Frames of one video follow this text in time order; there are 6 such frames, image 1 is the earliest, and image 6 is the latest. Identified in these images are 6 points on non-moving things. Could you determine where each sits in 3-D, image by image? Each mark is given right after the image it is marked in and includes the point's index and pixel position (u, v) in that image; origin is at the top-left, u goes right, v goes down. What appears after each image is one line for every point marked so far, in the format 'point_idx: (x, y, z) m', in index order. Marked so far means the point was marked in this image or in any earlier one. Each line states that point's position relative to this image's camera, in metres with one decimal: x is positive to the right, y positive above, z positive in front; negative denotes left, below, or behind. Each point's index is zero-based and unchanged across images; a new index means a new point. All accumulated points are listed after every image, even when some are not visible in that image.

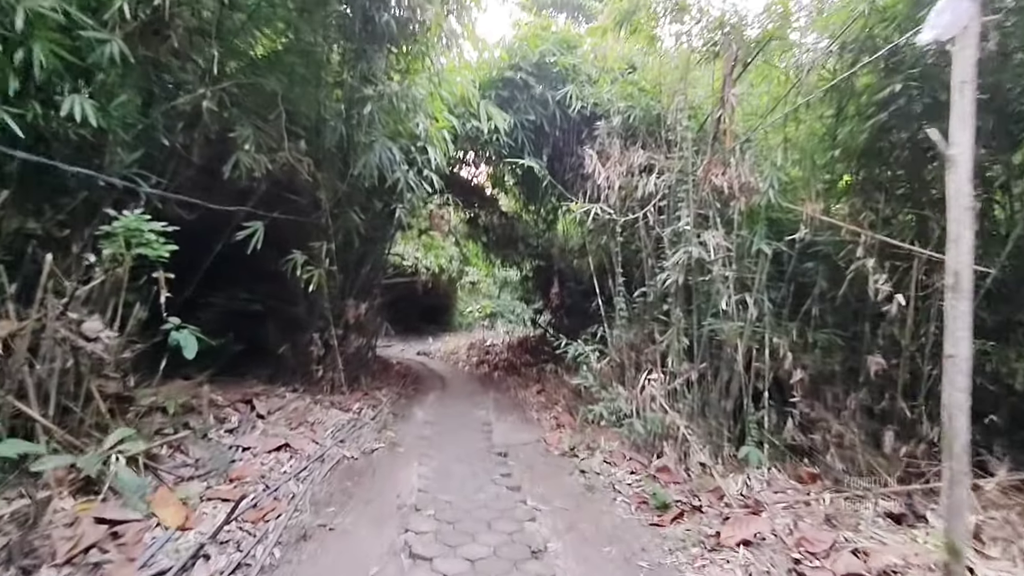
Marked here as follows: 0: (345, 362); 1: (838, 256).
0: (-1.0, -0.5, +4.8) m
1: (+1.5, +0.1, +3.5) m
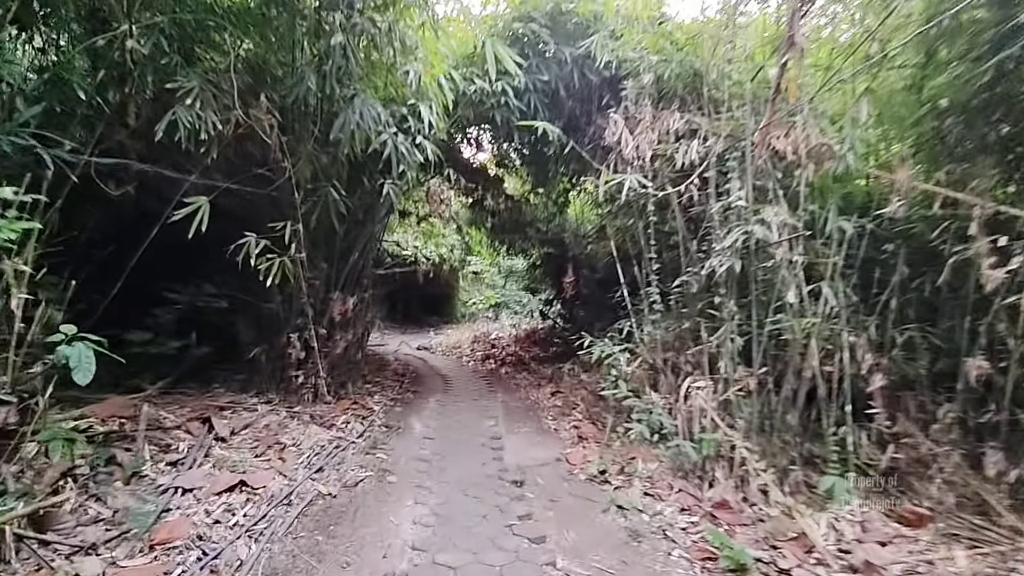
0: (-1.0, -0.4, +4.2) m
1: (+1.5, +0.2, +2.8) m
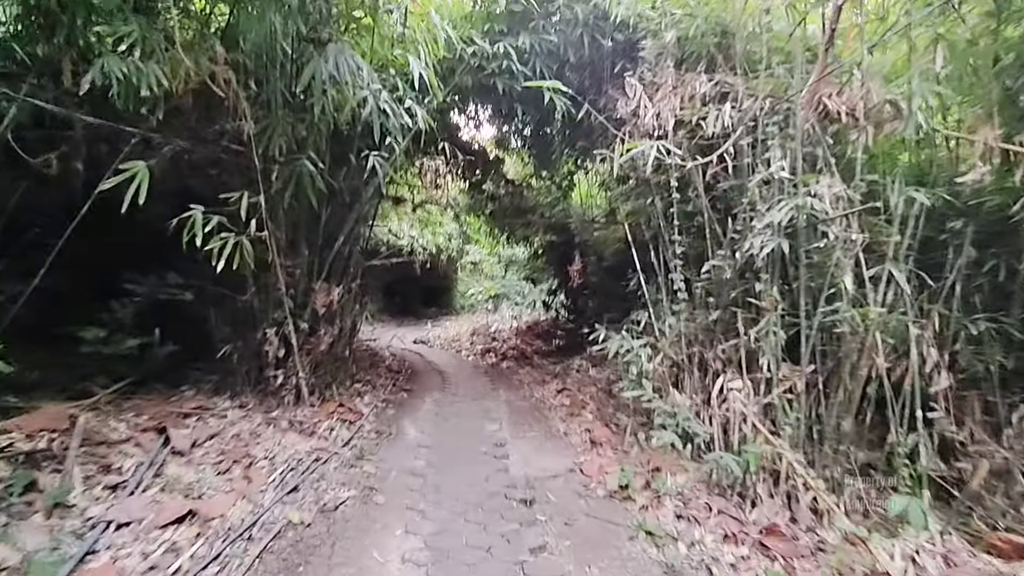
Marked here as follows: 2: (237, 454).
0: (-0.9, -0.4, +3.7) m
1: (+1.5, +0.2, +2.4) m
2: (-0.9, -0.5, +2.6) m
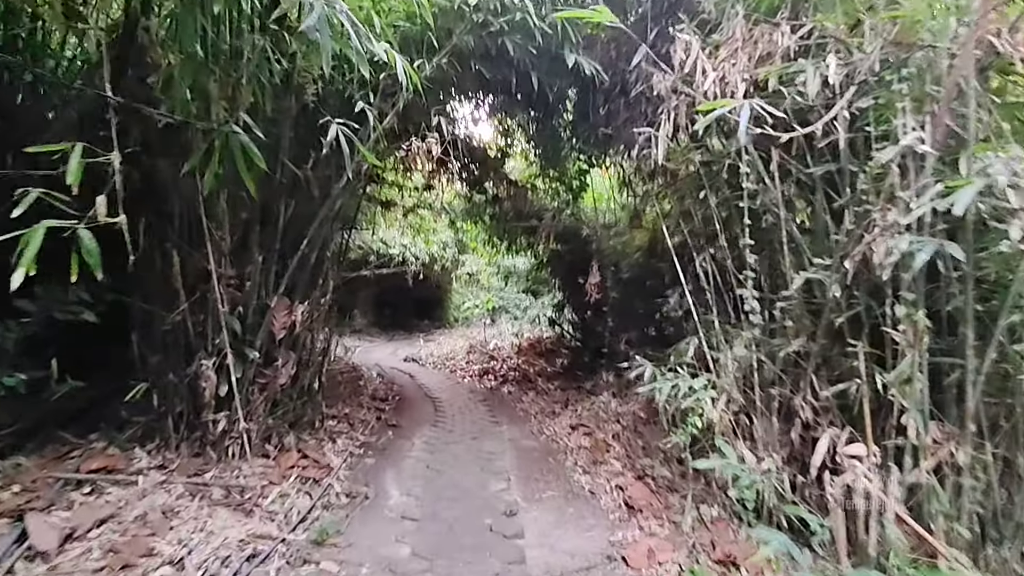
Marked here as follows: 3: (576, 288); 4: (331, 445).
0: (-0.9, -0.4, +2.9) m
1: (+1.6, +0.2, +1.6) m
2: (-0.9, -0.6, +1.7) m
3: (+0.5, 0.0, +6.7) m
4: (-0.7, -0.6, +3.2) m
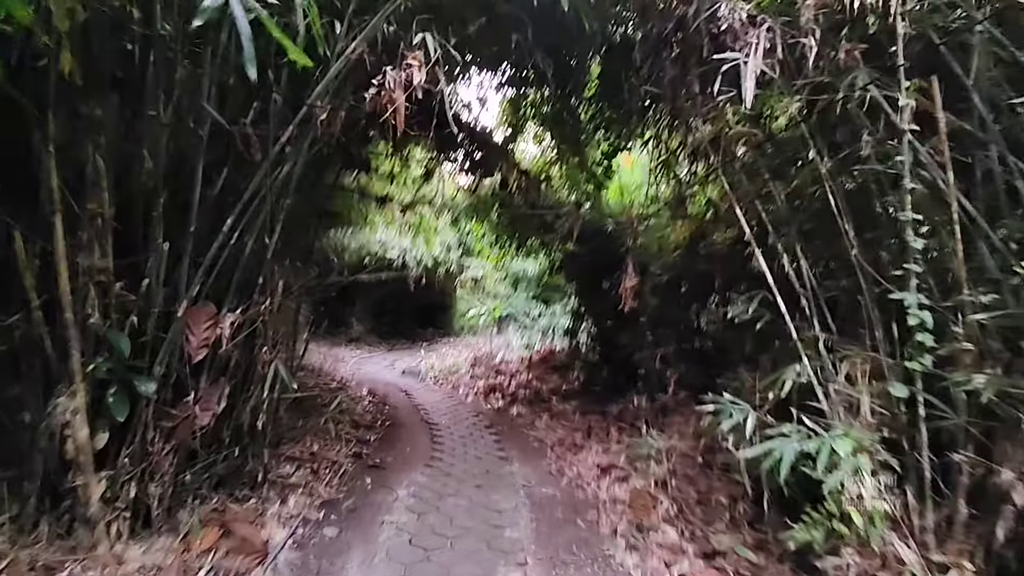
0: (-0.8, -0.4, +2.0) m
1: (+1.6, +0.2, +0.7) m
2: (-0.8, -0.6, +0.9) m
3: (+0.6, 0.0, +5.8) m
4: (-0.7, -0.6, +2.3) m
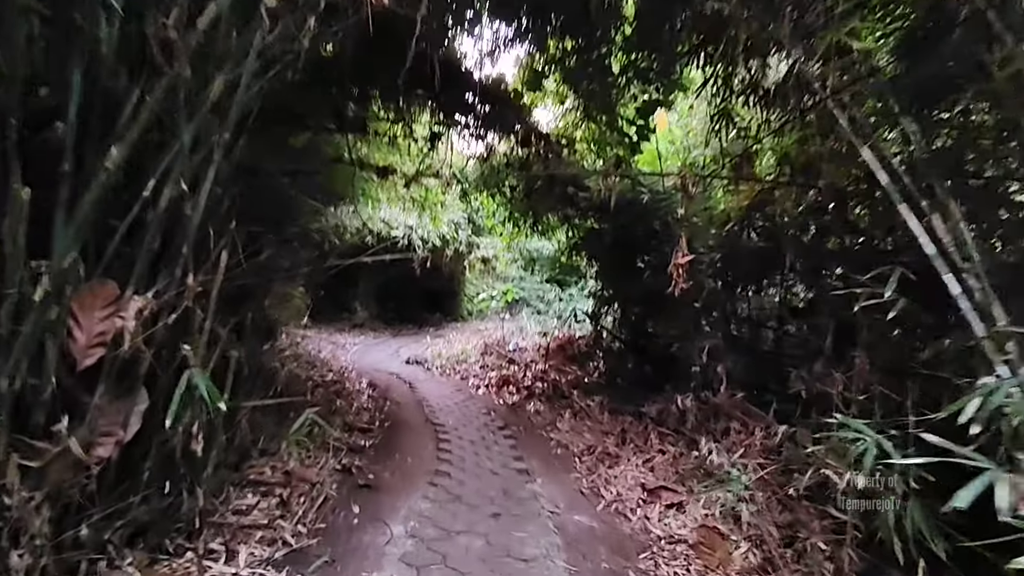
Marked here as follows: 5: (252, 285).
0: (-0.8, -0.4, +1.4) m
1: (+1.7, +0.2, 0.0) m
2: (-0.8, -0.6, +0.2) m
3: (+0.7, +0.1, +5.1) m
4: (-0.6, -0.6, +1.6) m
5: (-0.8, 0.0, +2.5) m
